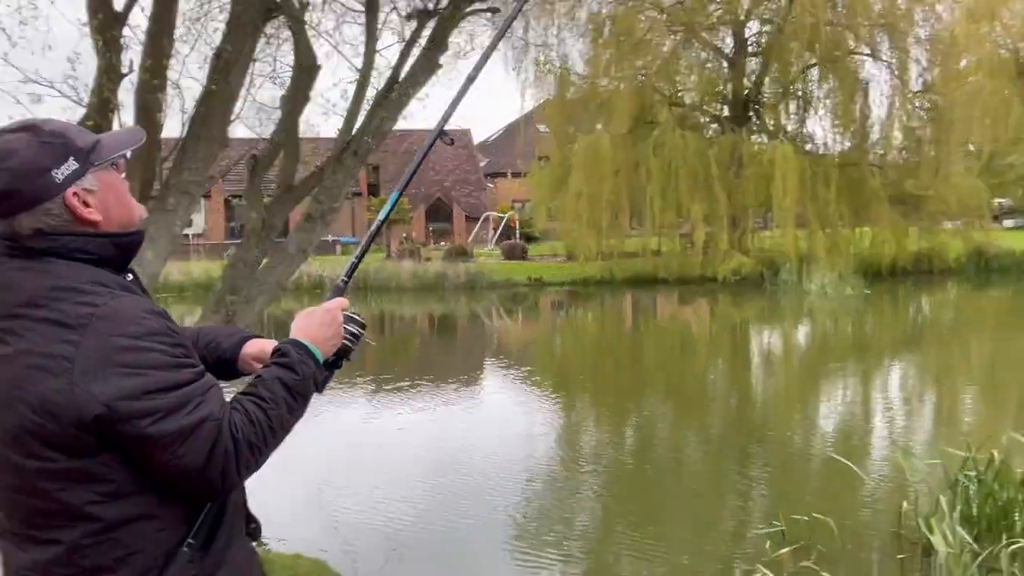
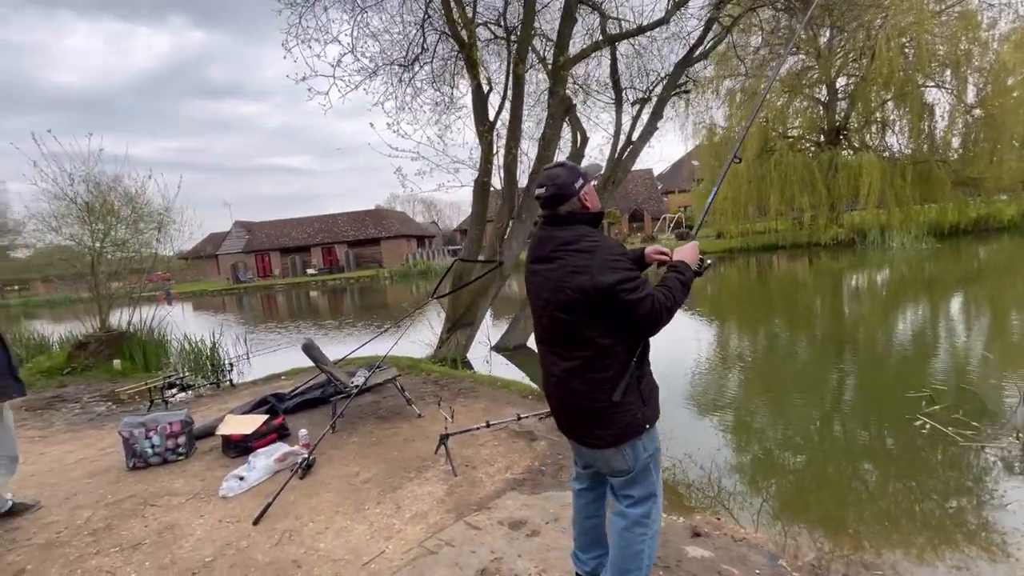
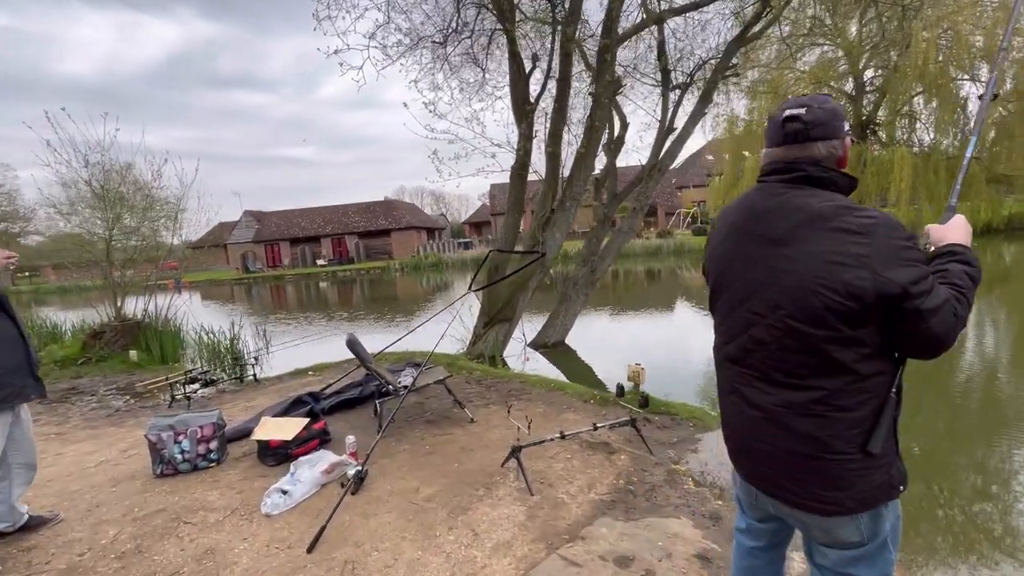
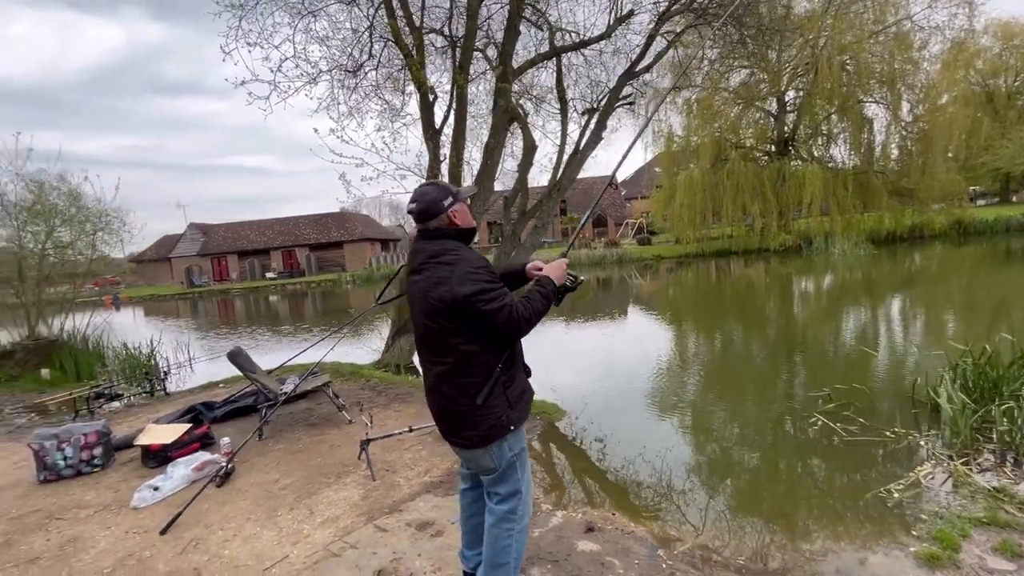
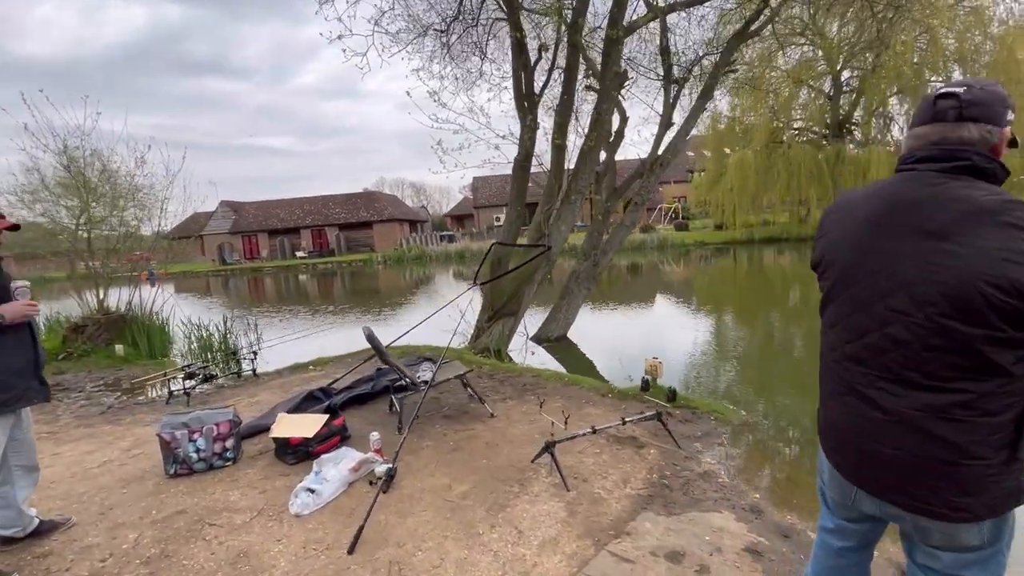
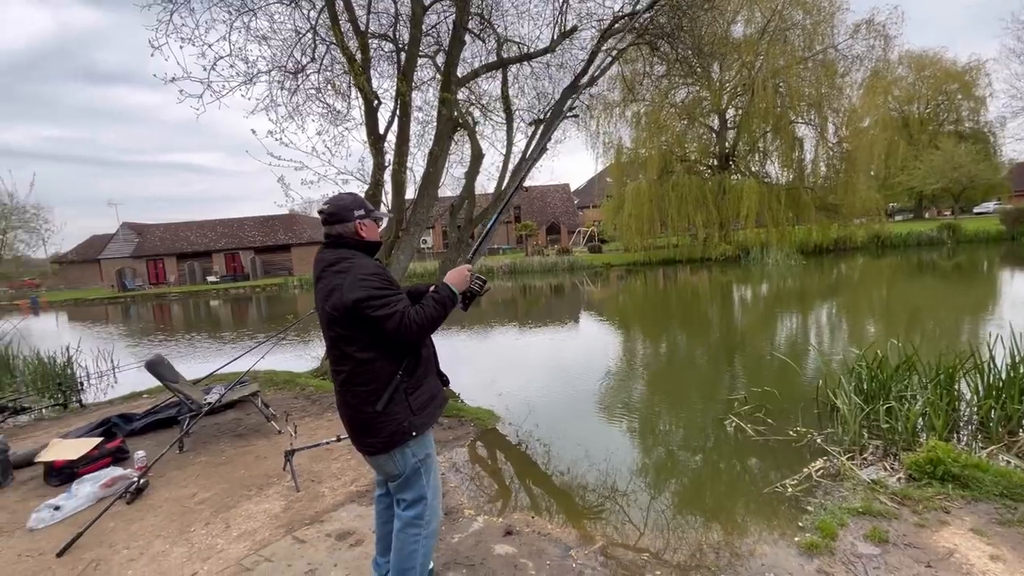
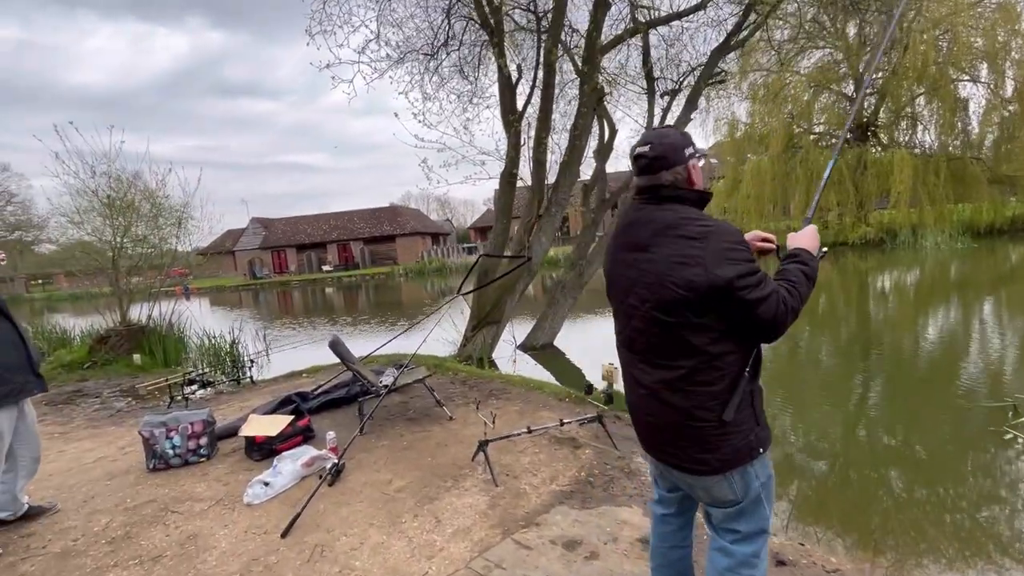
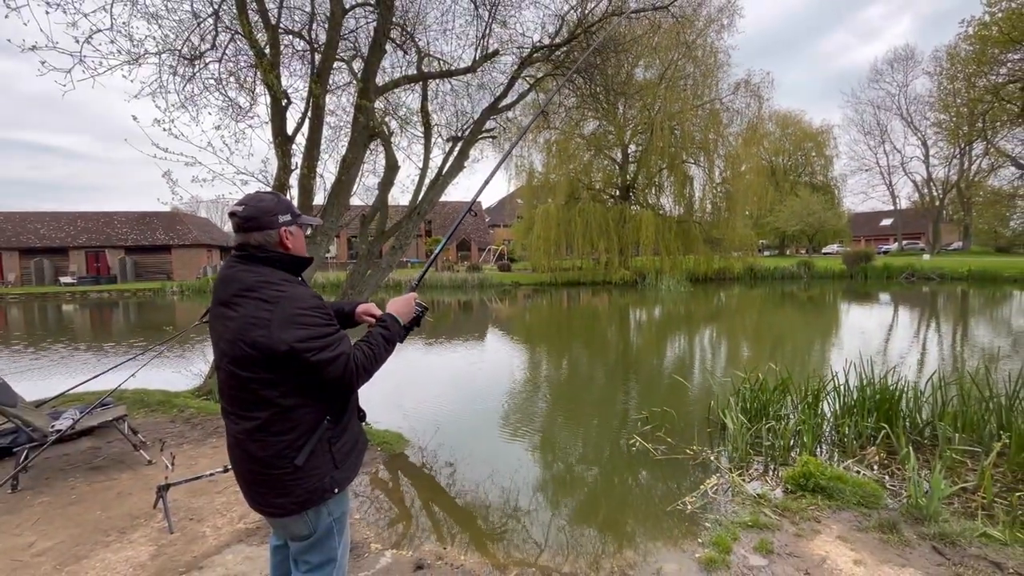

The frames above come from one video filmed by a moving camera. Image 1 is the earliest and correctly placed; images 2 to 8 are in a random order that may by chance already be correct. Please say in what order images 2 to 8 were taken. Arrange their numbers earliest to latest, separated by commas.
8, 6, 4, 2, 7, 3, 5
